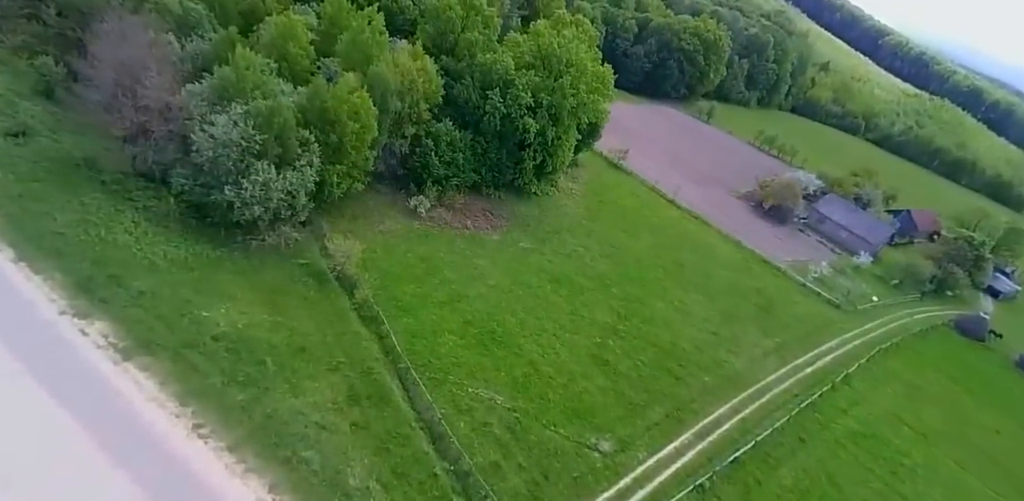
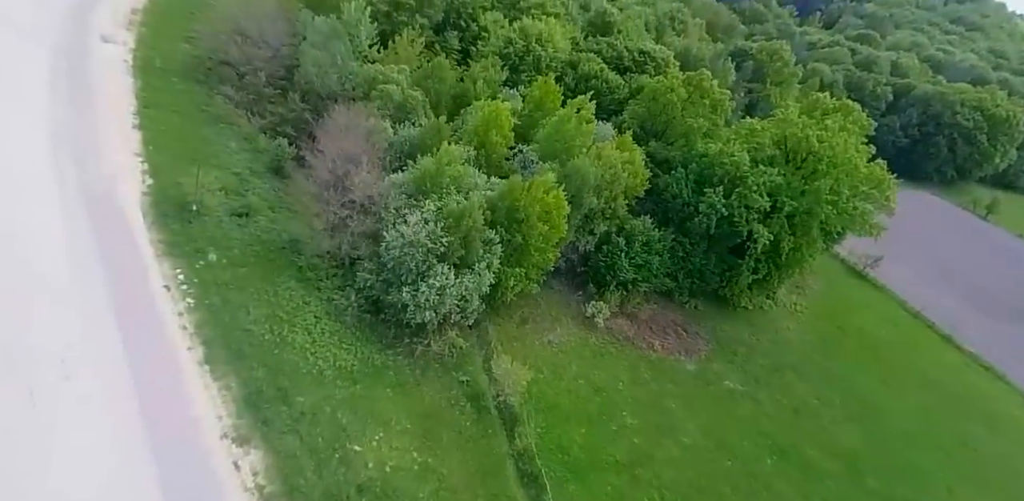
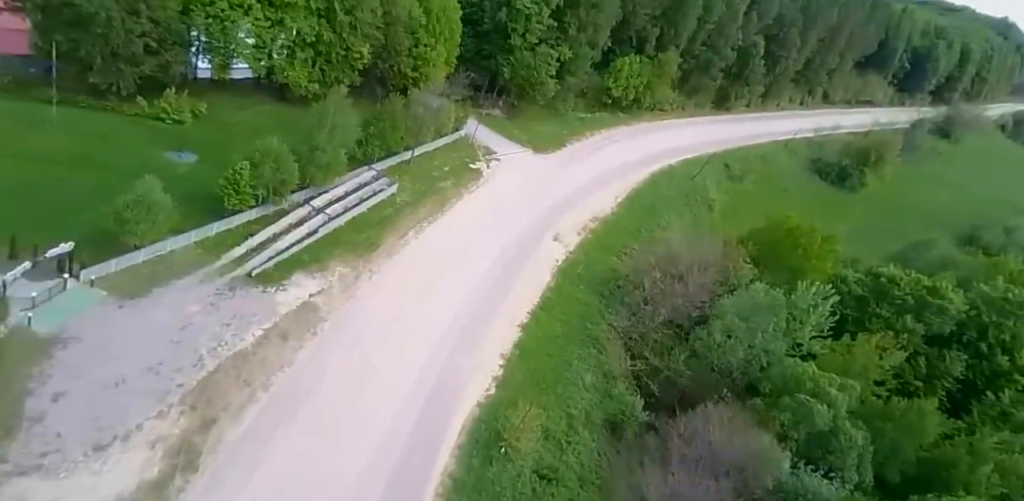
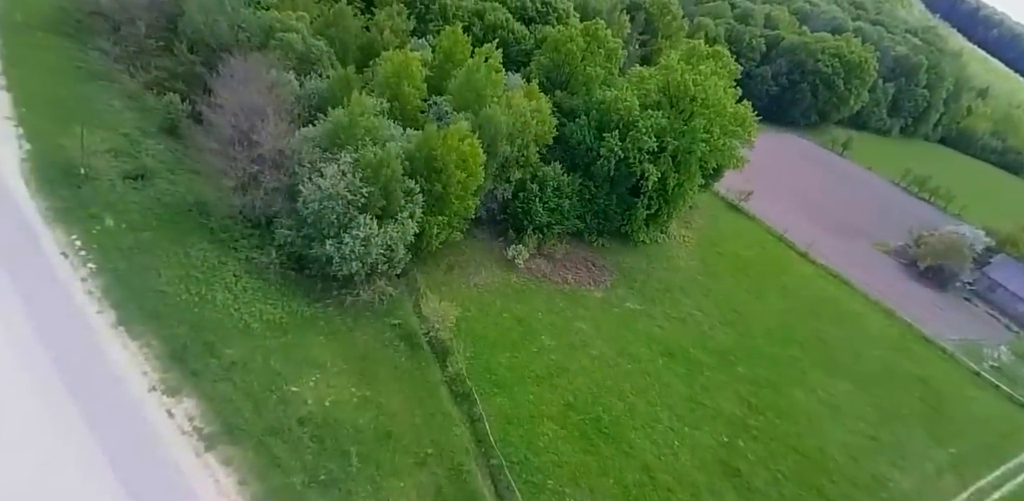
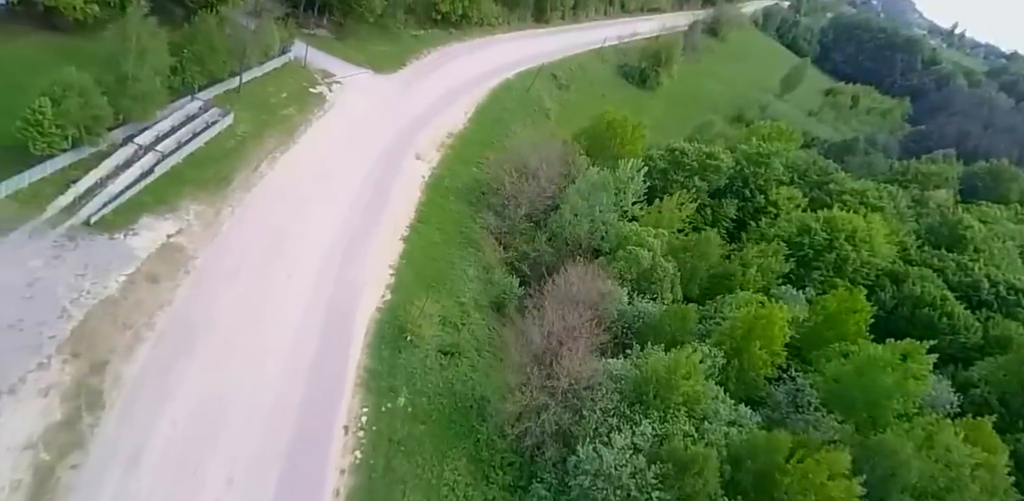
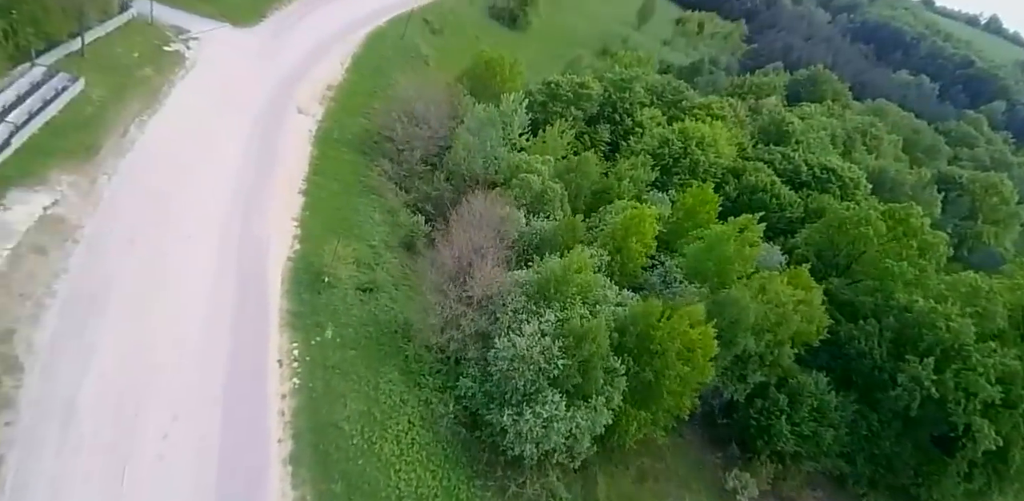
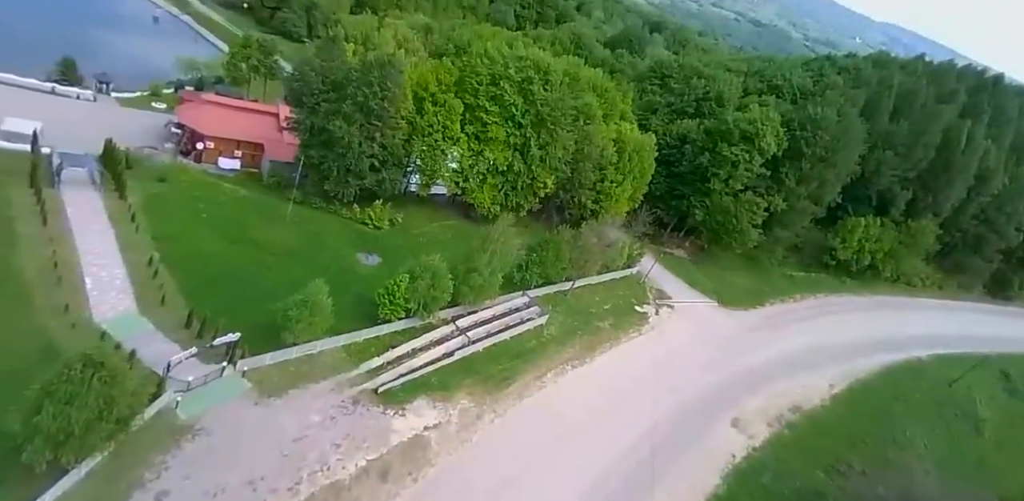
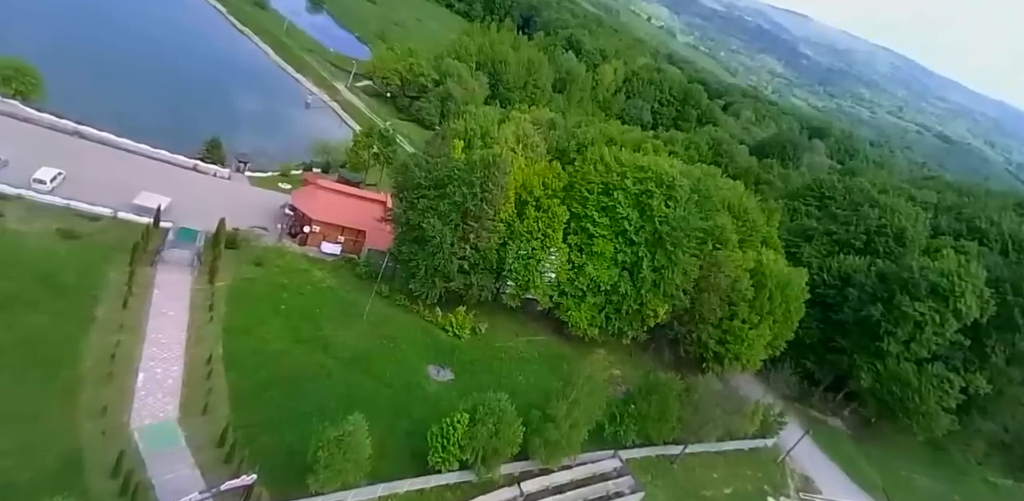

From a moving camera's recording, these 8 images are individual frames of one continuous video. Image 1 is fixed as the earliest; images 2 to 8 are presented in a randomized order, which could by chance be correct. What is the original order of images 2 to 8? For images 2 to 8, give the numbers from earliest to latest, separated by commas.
4, 2, 6, 5, 3, 7, 8
